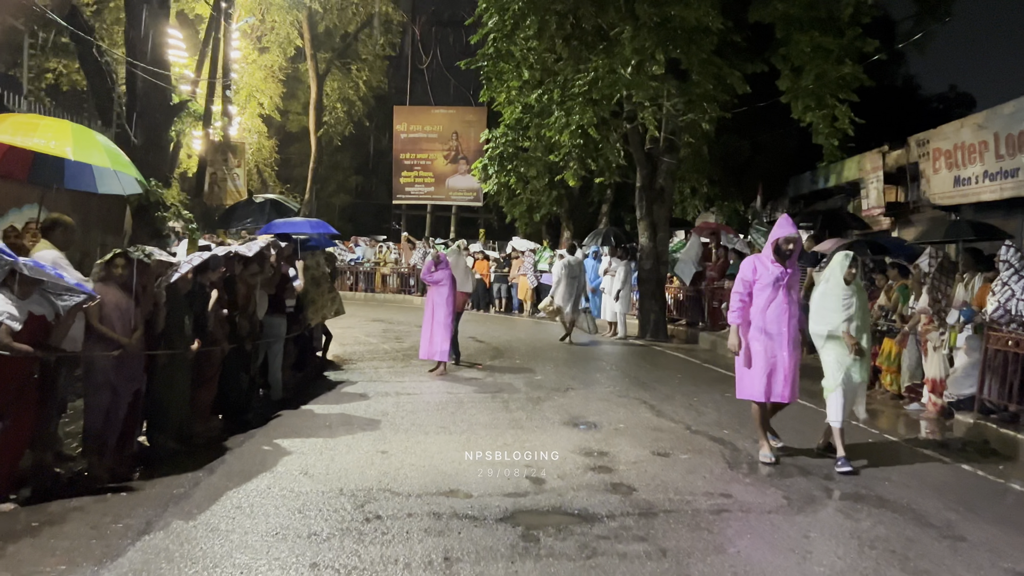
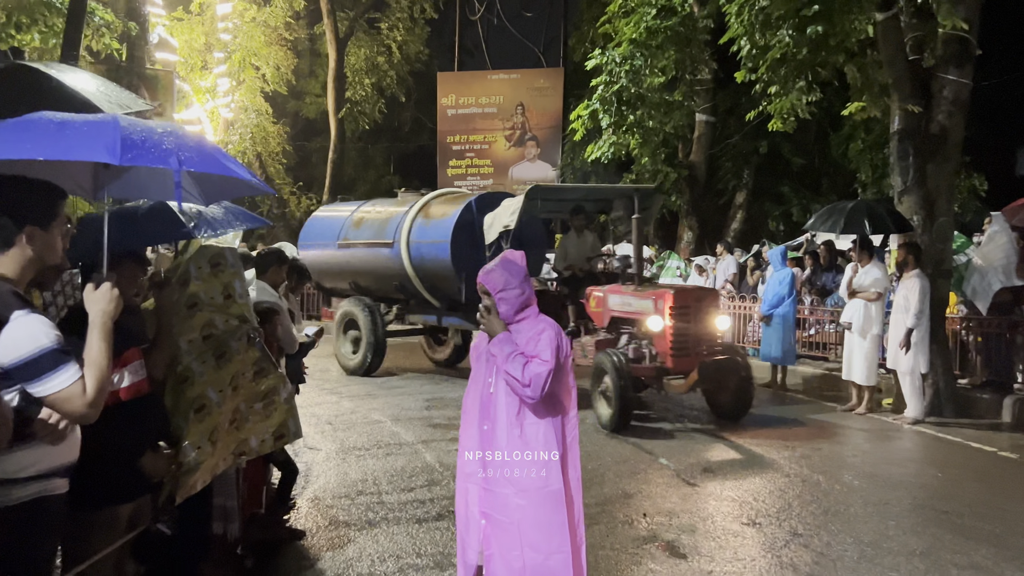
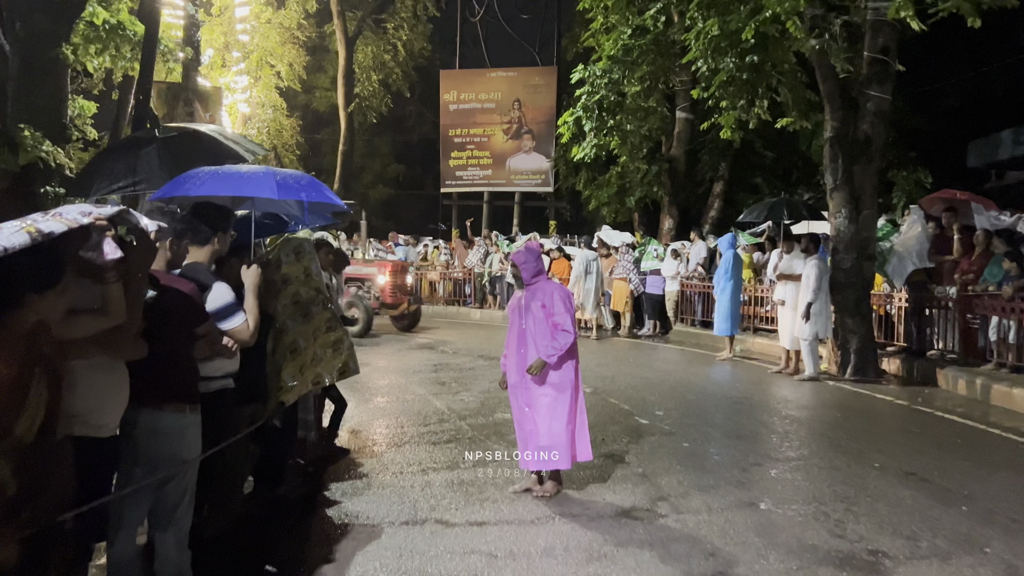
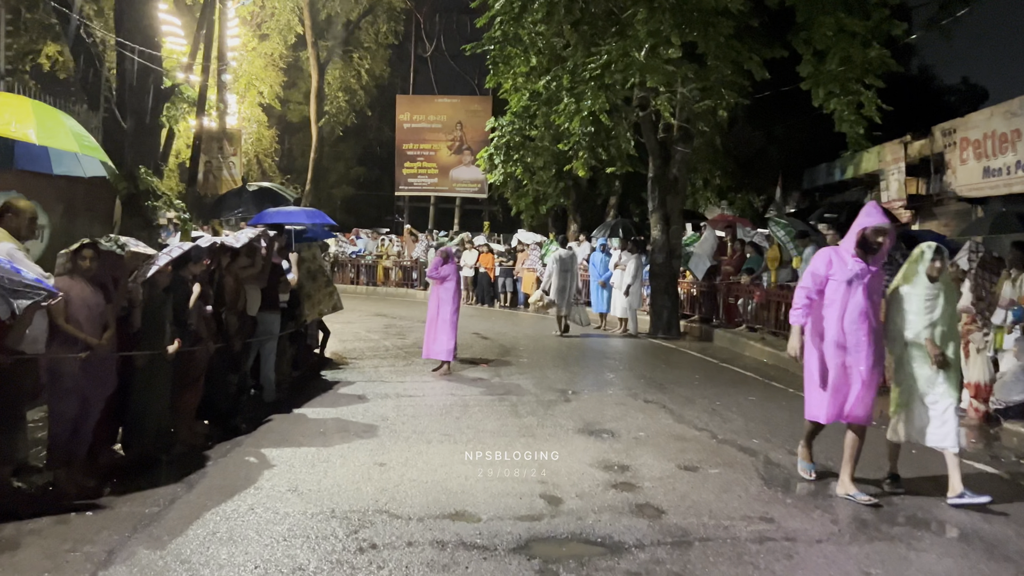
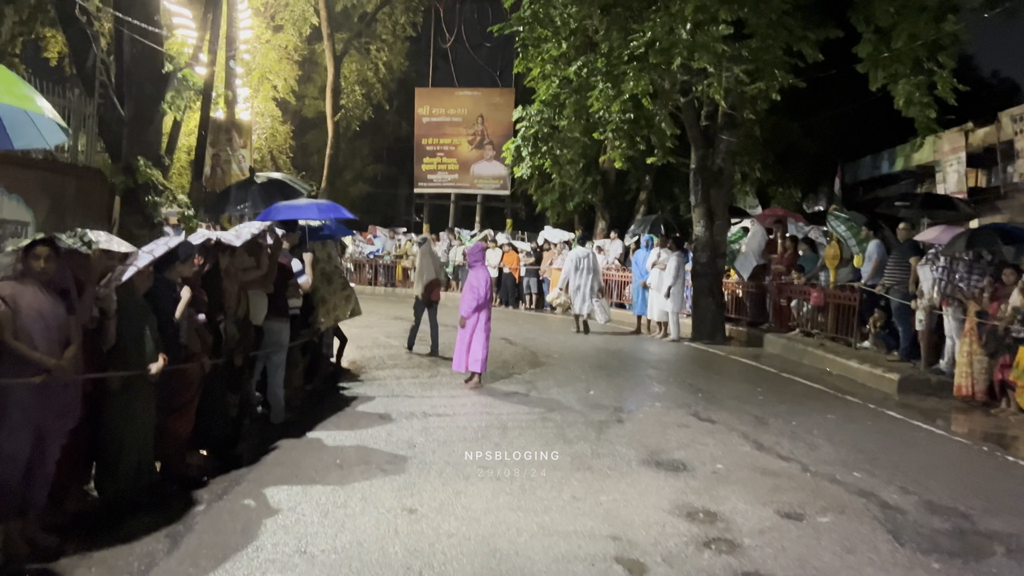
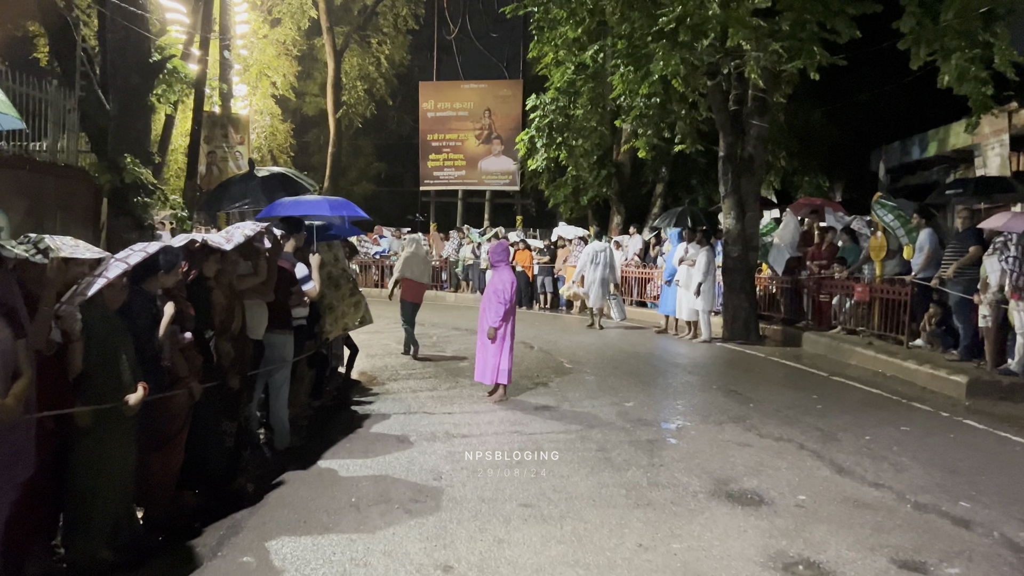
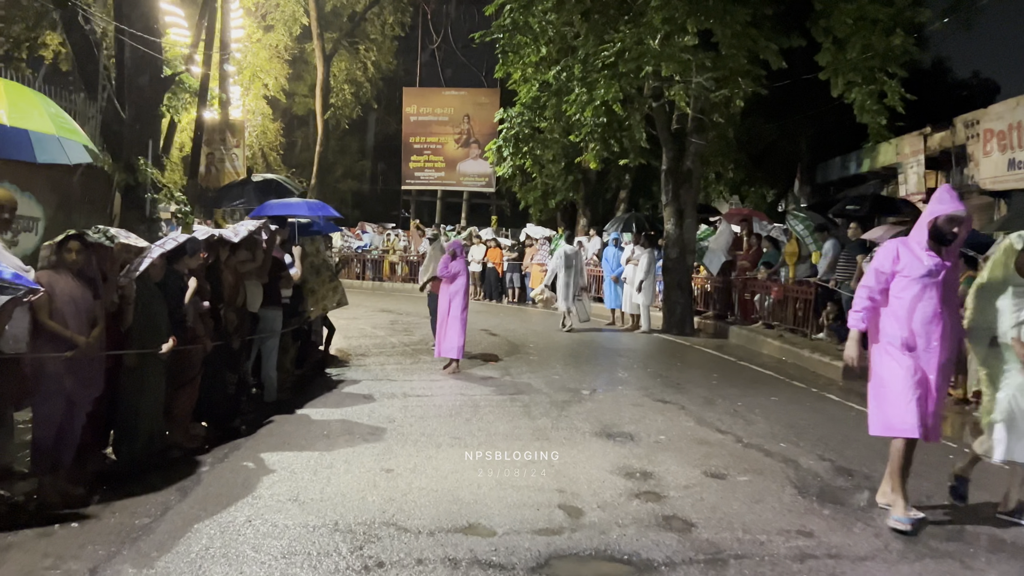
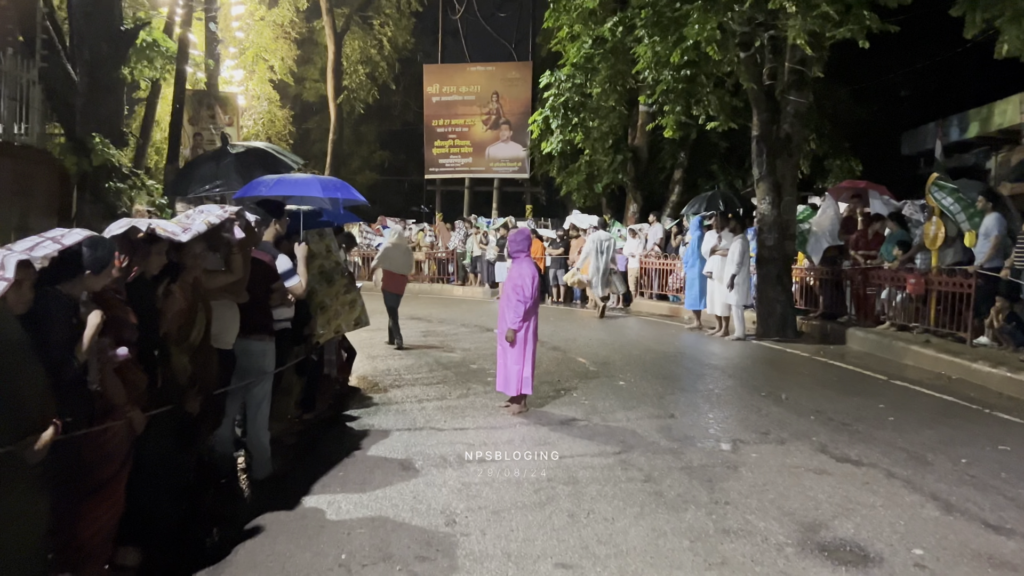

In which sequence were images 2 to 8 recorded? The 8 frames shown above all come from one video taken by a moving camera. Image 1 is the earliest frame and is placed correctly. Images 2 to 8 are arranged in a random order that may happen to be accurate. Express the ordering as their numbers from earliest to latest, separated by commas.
4, 7, 5, 6, 8, 3, 2
